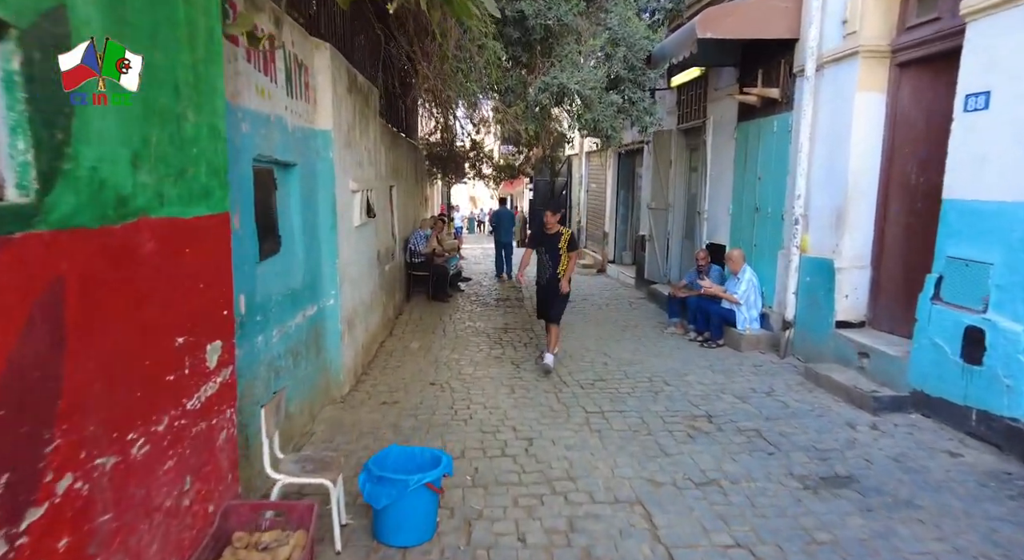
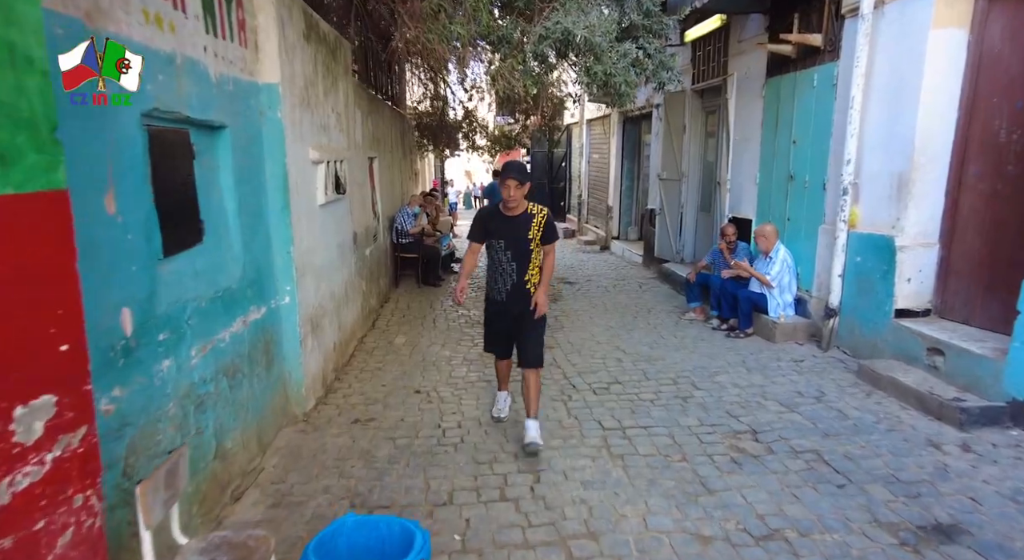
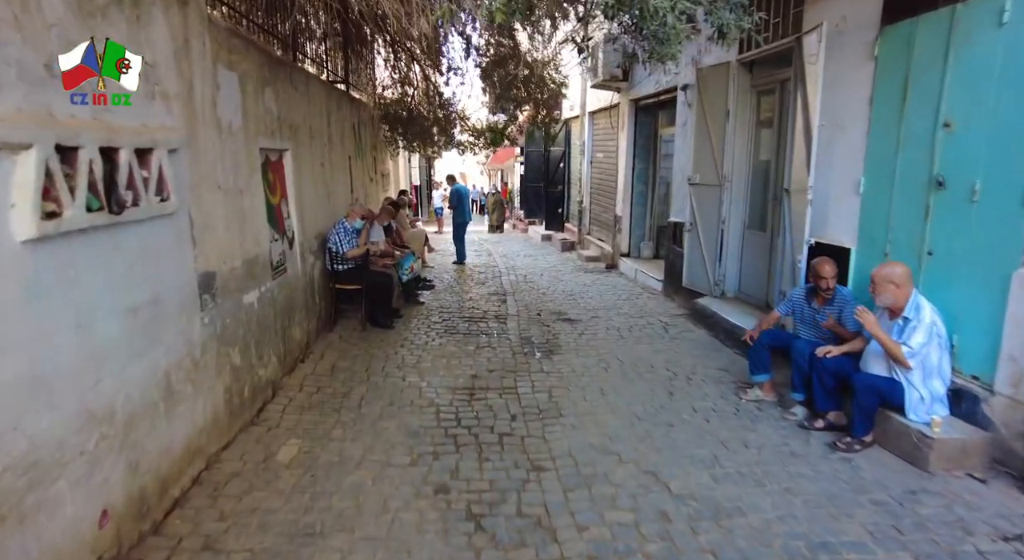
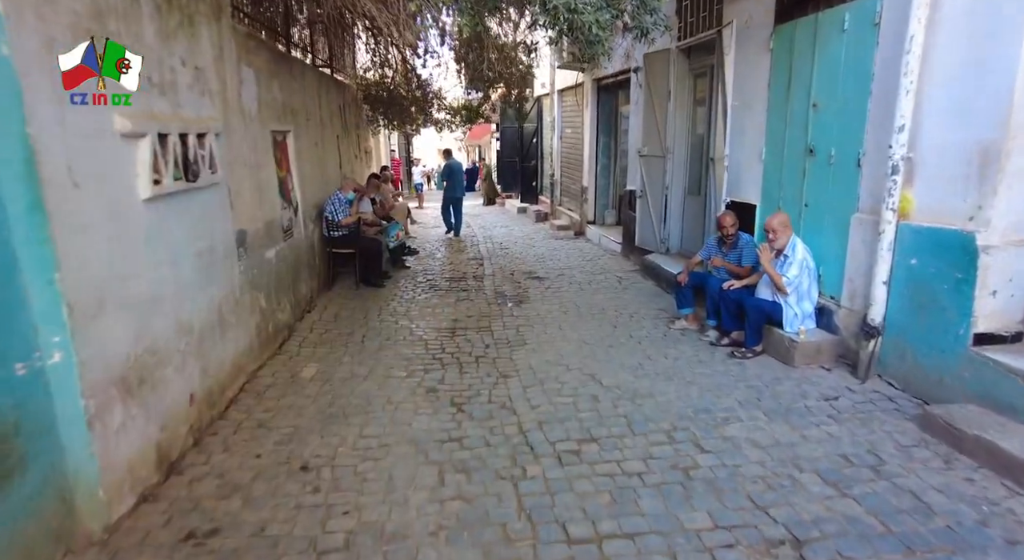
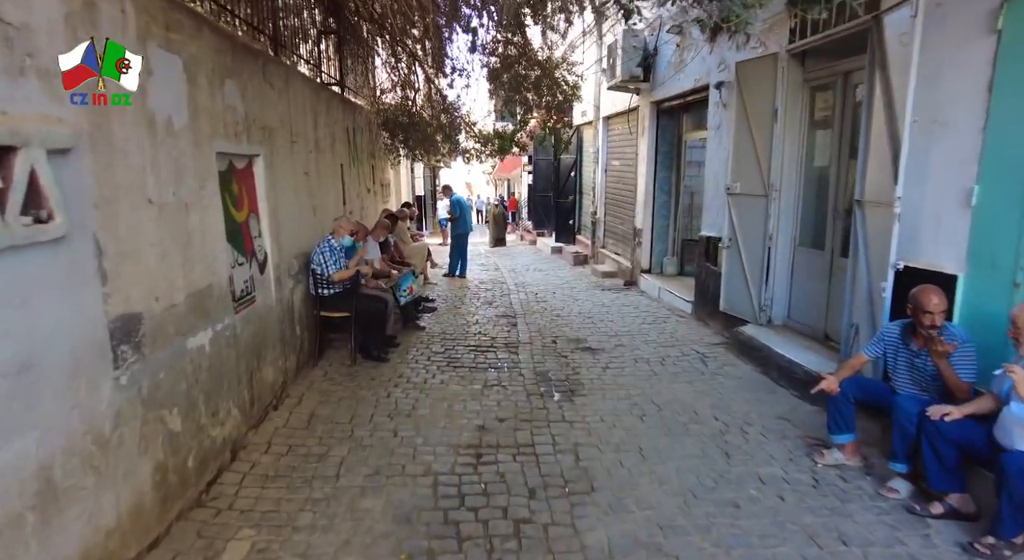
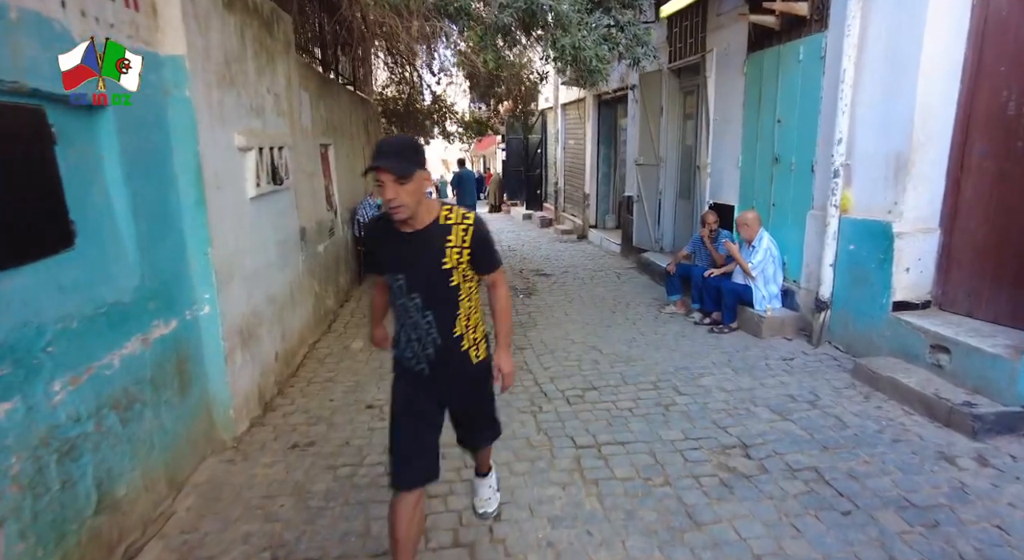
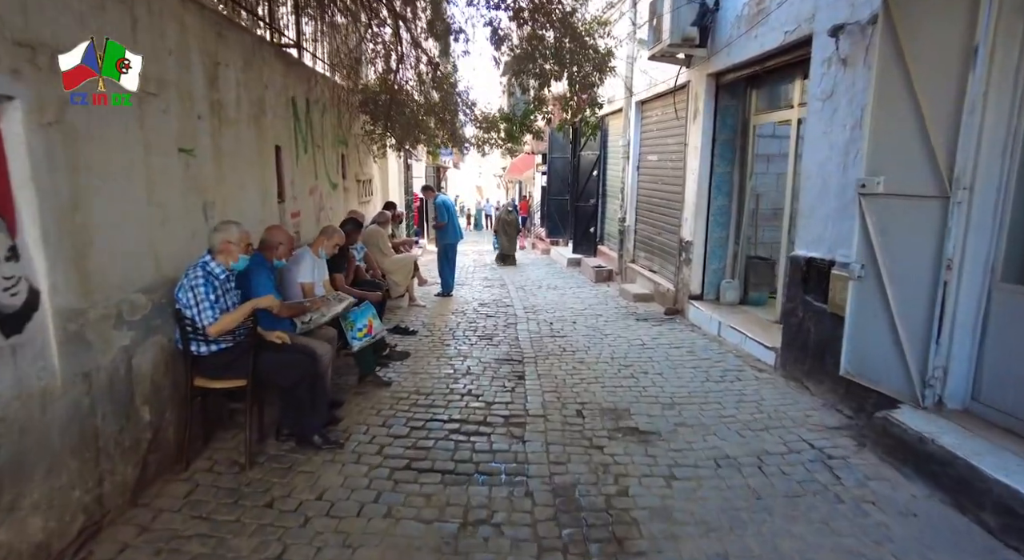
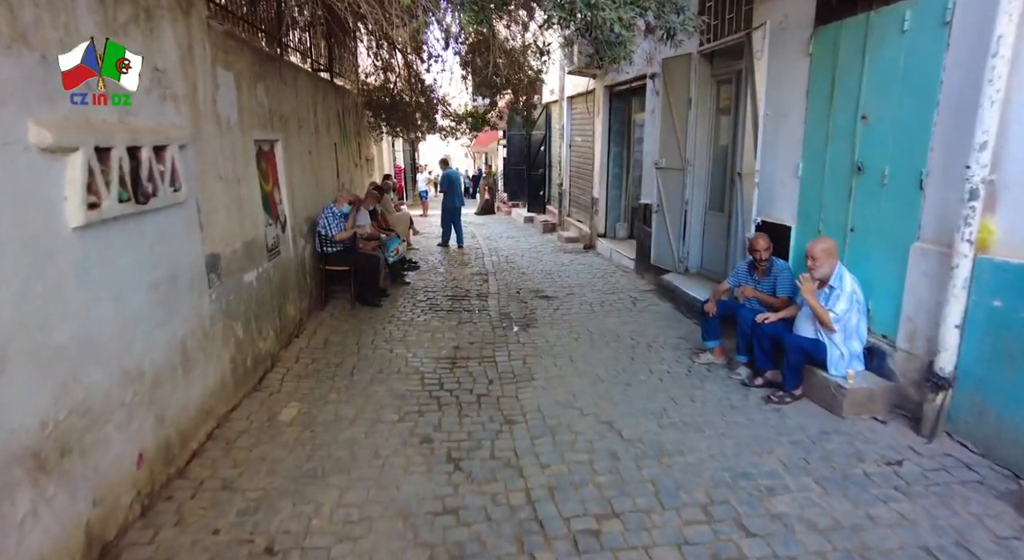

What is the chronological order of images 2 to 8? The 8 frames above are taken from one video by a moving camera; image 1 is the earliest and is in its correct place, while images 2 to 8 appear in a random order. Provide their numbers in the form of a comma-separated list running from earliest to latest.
2, 6, 4, 8, 3, 5, 7
